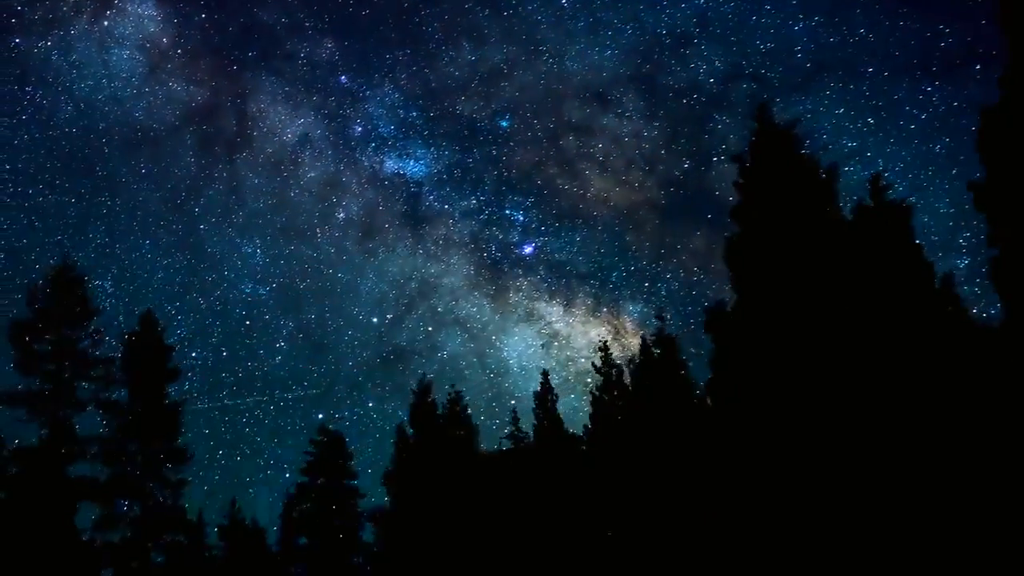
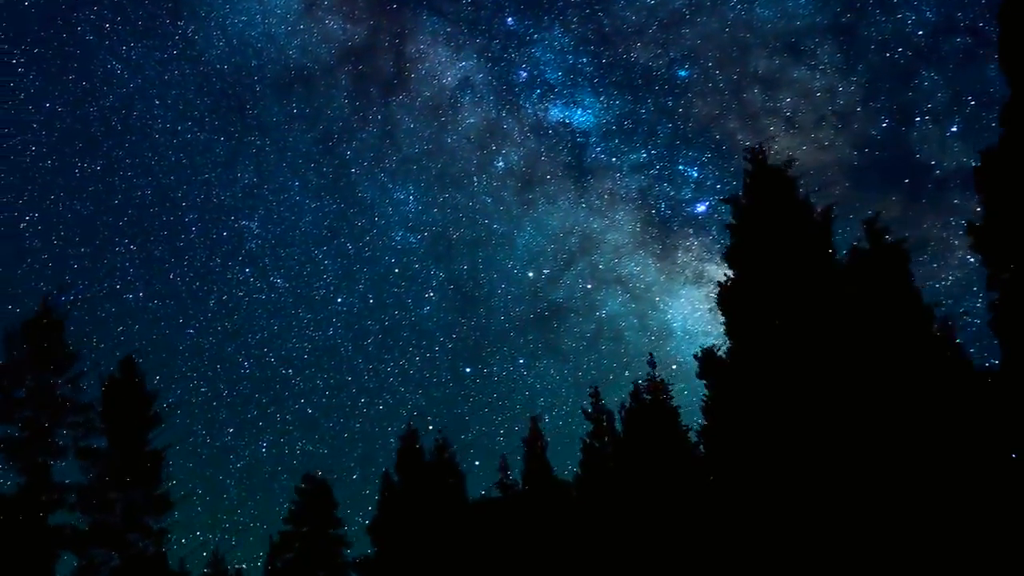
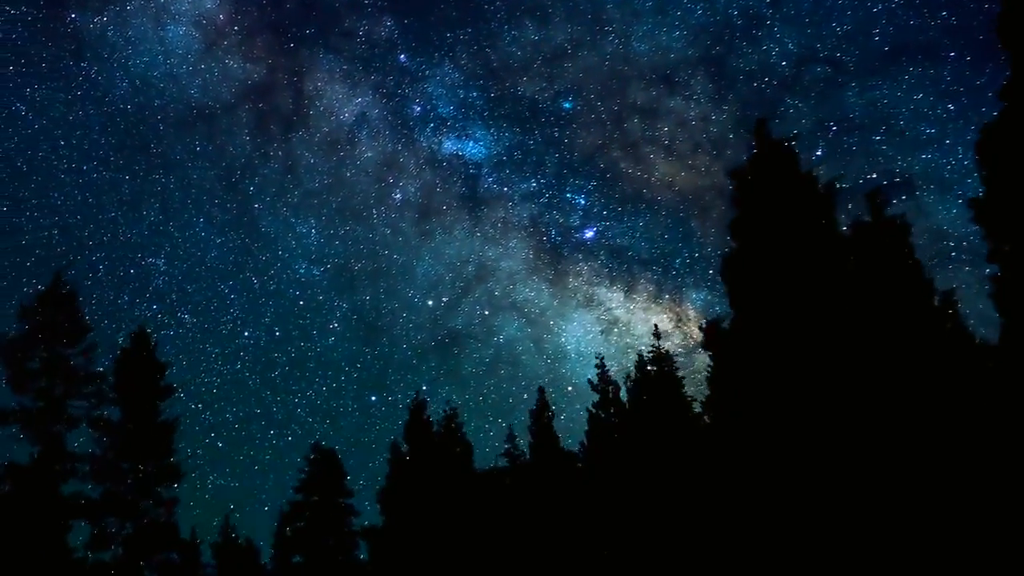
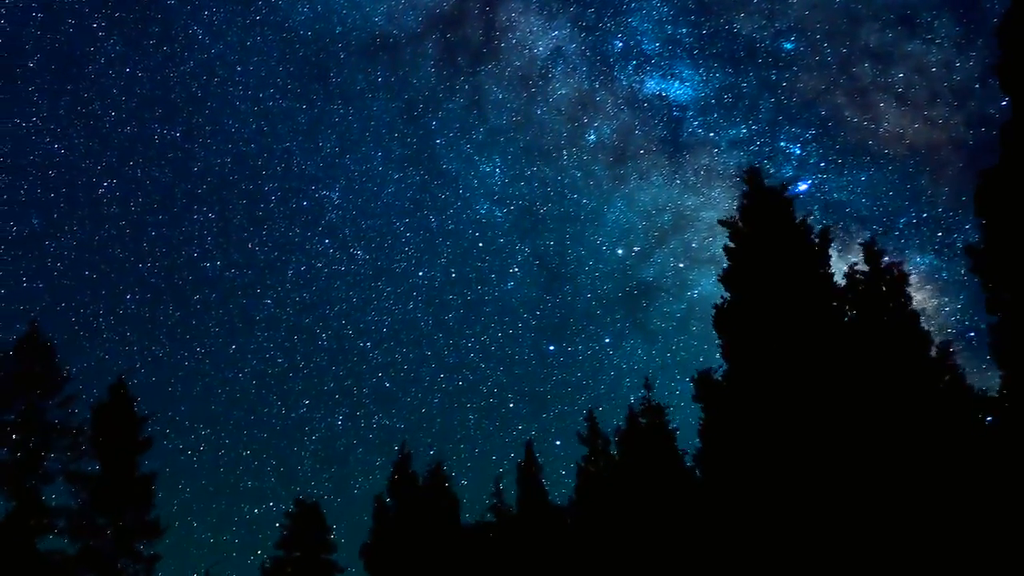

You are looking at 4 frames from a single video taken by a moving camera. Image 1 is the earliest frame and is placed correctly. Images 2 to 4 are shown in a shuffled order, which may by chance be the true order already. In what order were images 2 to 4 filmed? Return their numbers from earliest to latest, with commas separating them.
3, 2, 4
